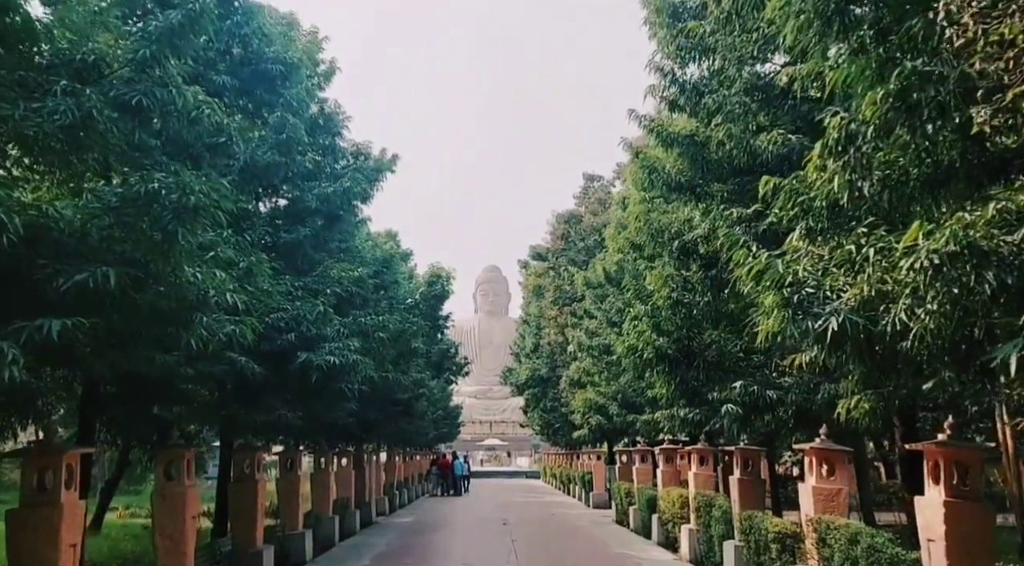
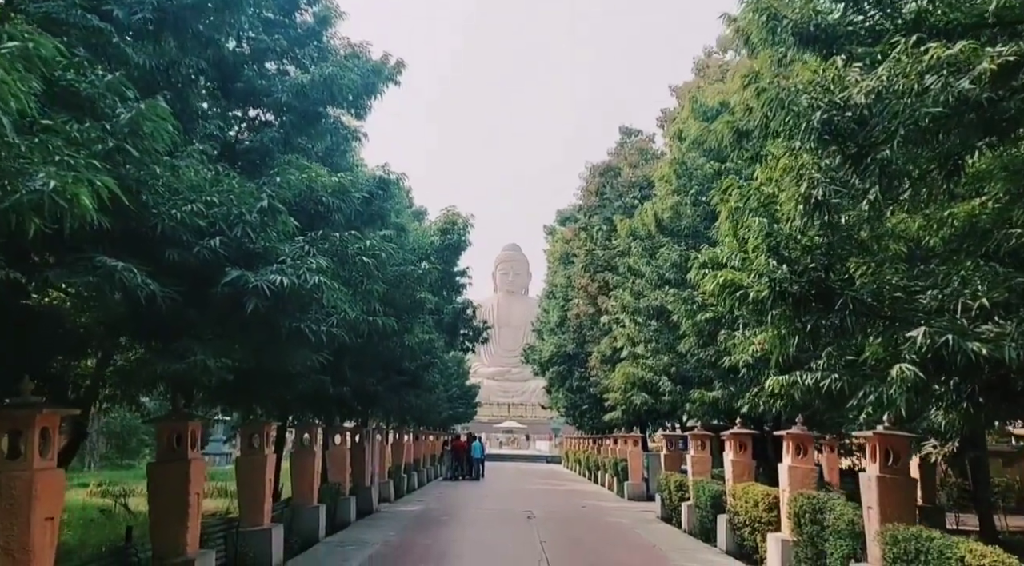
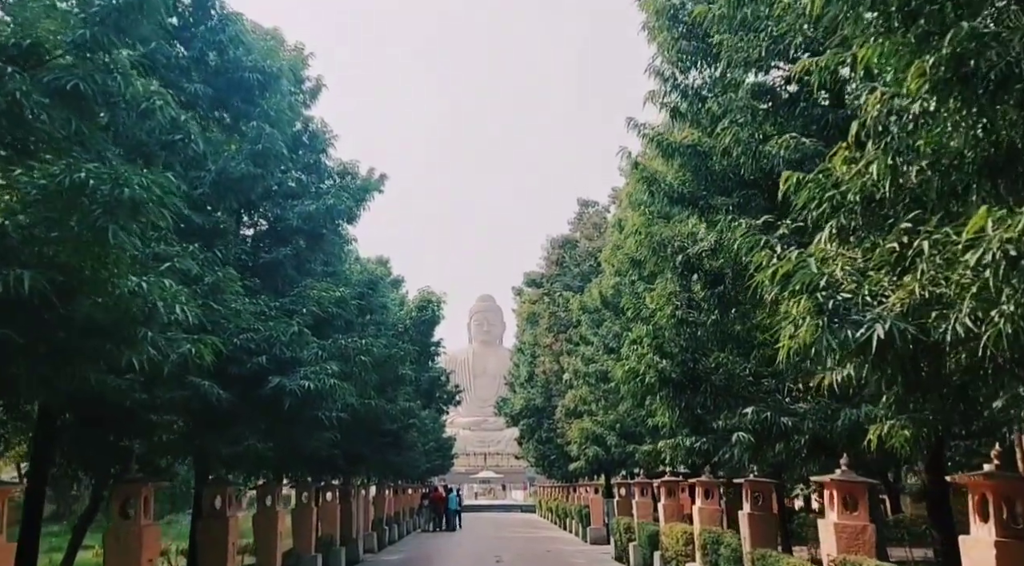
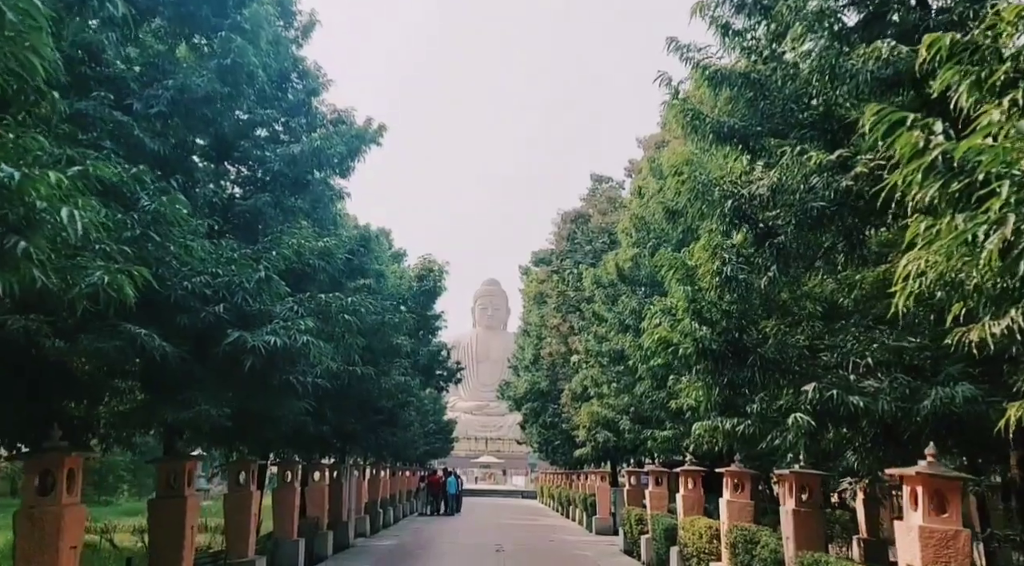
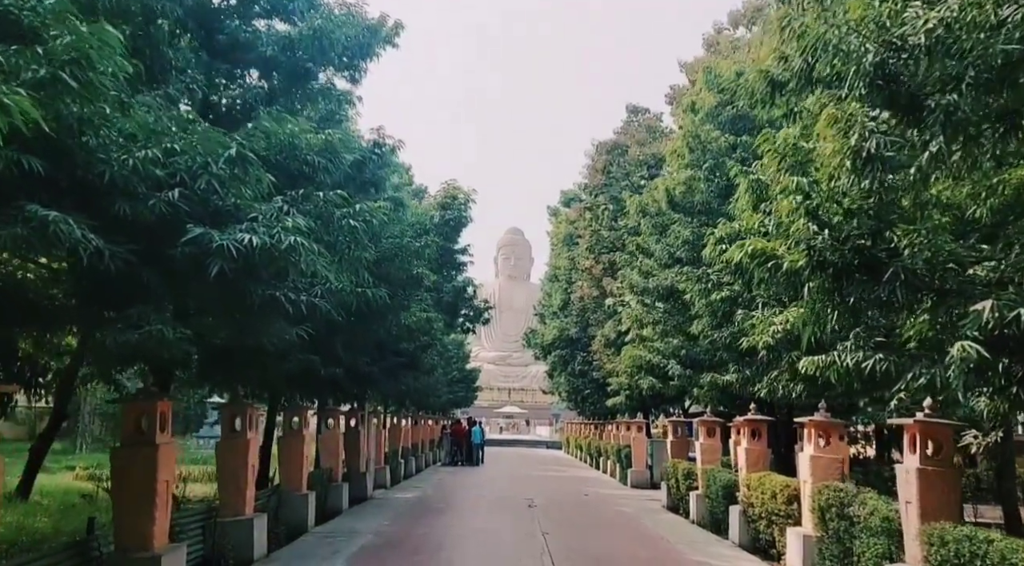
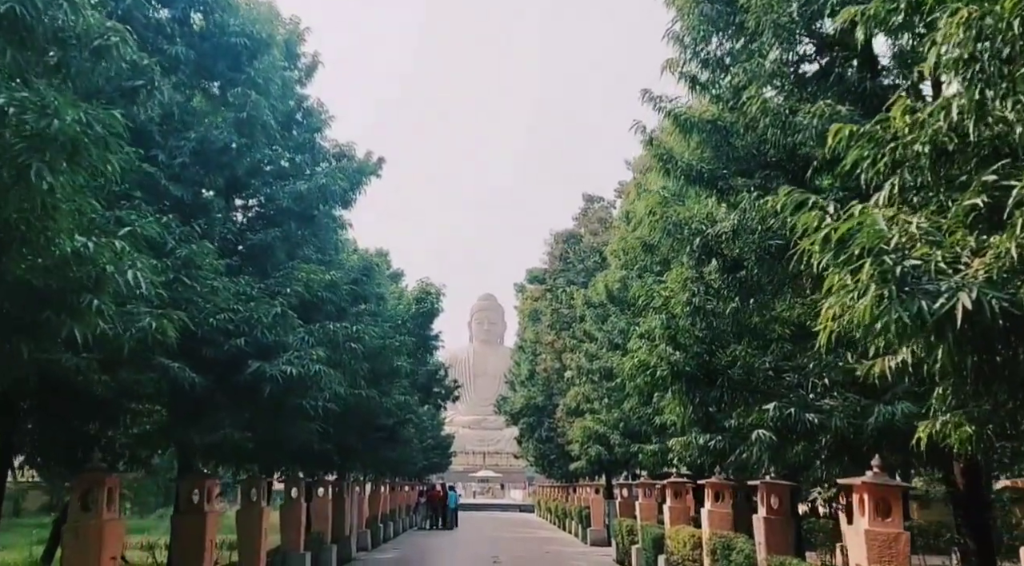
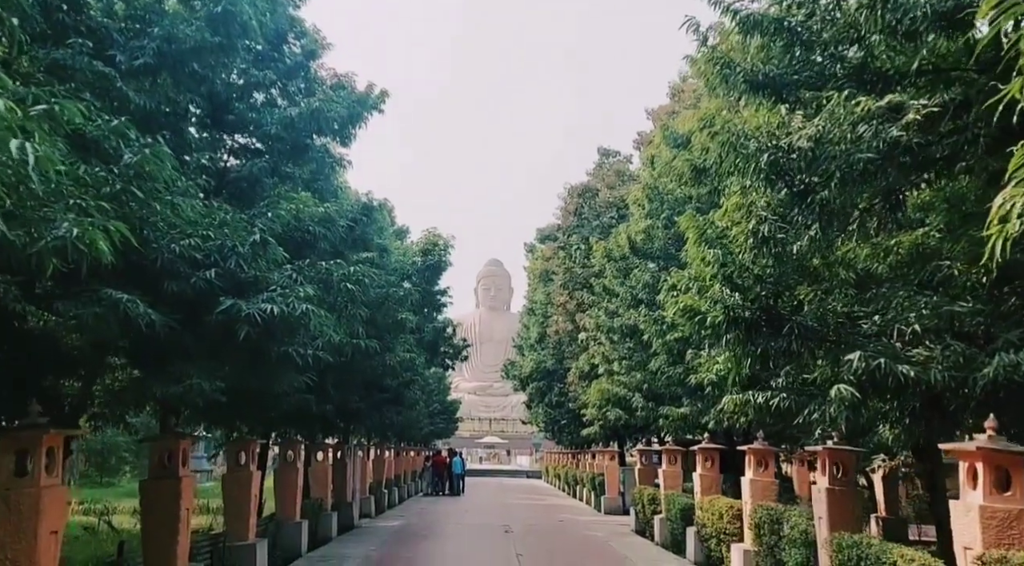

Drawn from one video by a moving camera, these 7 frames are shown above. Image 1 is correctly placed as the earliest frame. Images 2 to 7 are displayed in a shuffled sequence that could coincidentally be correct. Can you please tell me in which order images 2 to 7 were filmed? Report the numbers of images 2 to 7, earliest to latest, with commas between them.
3, 6, 4, 7, 2, 5
